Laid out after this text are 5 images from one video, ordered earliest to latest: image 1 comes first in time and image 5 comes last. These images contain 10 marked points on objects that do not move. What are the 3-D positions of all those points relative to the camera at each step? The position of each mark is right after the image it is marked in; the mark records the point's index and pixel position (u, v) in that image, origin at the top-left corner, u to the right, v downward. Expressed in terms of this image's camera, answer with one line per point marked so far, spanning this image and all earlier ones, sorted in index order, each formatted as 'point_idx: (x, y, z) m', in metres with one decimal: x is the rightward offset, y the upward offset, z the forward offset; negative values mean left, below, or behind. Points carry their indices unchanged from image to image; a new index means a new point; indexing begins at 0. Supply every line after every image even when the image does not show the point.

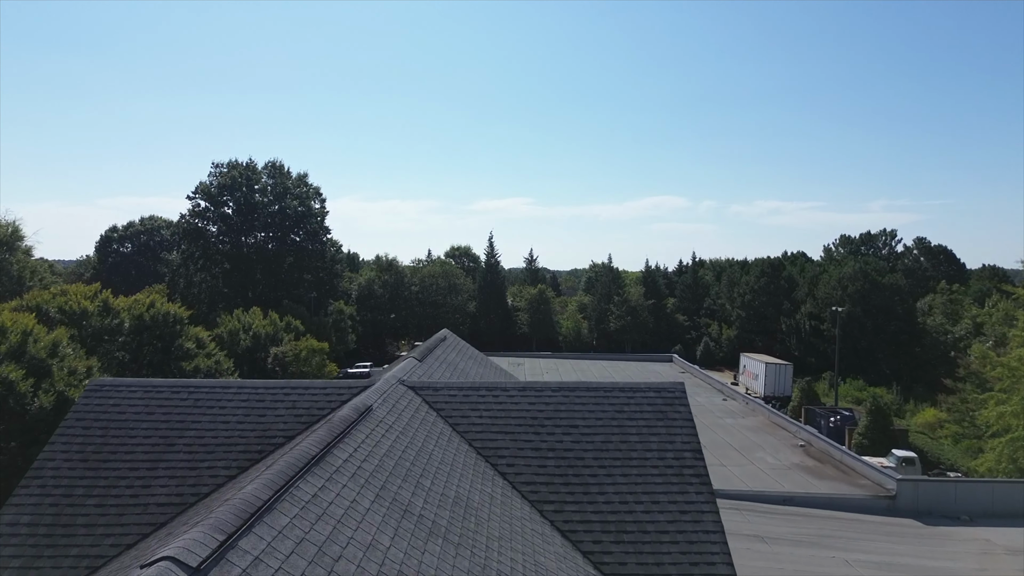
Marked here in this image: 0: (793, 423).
0: (+7.3, -3.5, +15.7) m
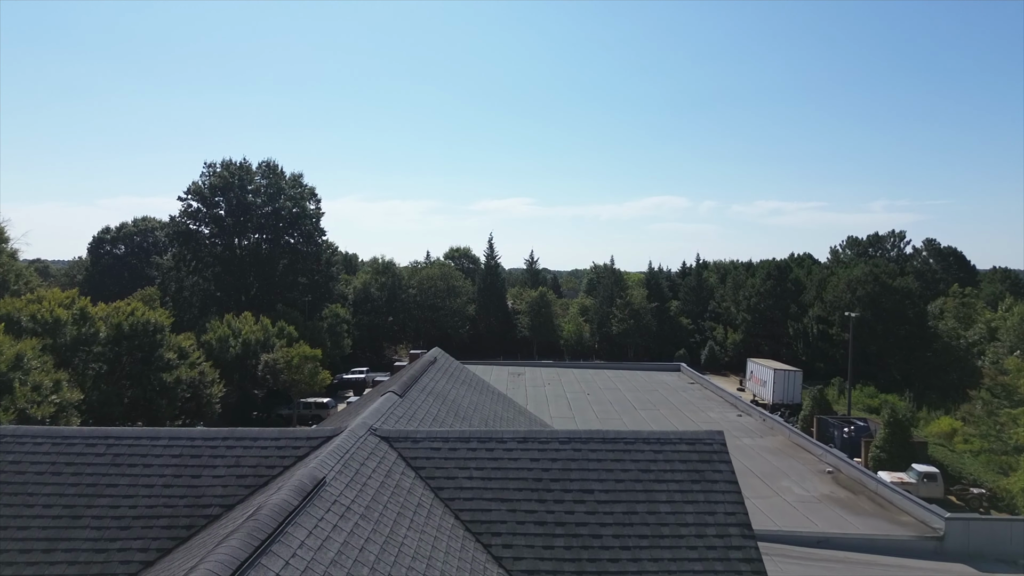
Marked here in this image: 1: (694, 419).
0: (+7.3, -3.7, +14.5) m
1: (+5.3, -3.8, +17.6) m
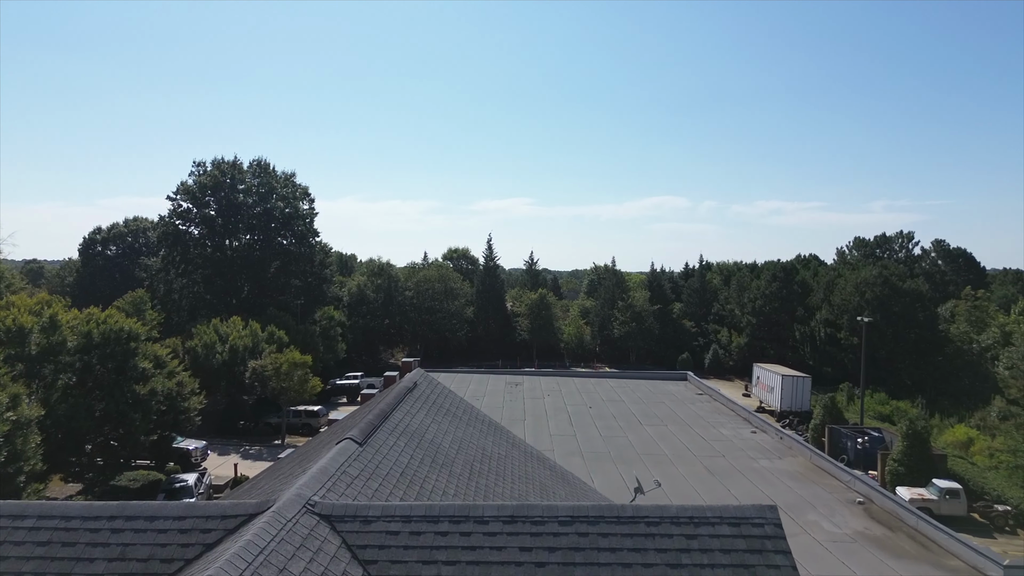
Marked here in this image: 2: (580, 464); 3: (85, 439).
0: (+7.1, -3.9, +13.1) m
1: (+5.2, -4.0, +16.3) m
2: (+1.5, -4.0, +13.8) m
3: (-13.5, -4.8, +19.2) m
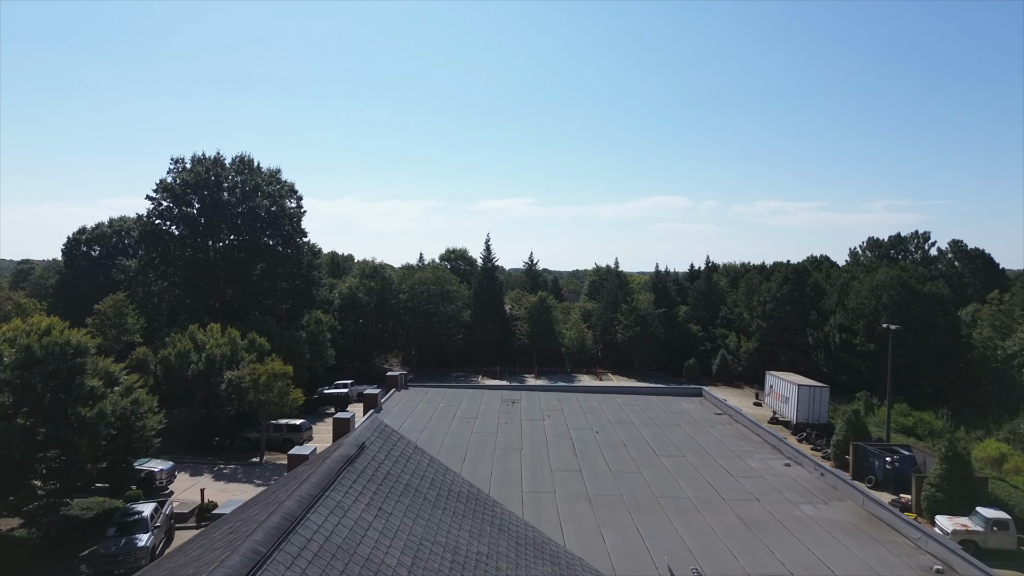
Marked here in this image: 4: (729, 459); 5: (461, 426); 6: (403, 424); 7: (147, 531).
0: (+7.0, -4.1, +10.8) m
1: (+5.0, -4.2, +14.0) m
2: (+1.4, -4.2, +11.5) m
3: (-13.6, -5.0, +16.9) m
4: (+5.3, -4.2, +14.9) m
5: (-1.4, -3.9, +17.2) m
6: (-3.1, -3.9, +17.3) m
7: (-11.1, -7.4, +18.4) m
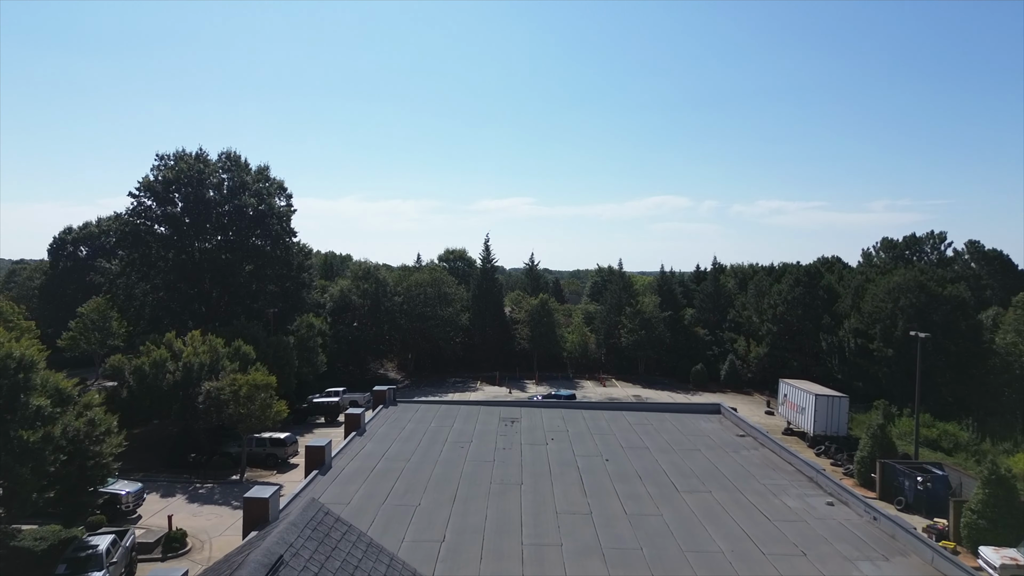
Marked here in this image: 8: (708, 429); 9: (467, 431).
0: (+7.0, -4.4, +8.8) m
1: (+5.0, -4.4, +12.0) m
2: (+1.4, -4.4, +9.5) m
3: (-13.6, -5.2, +14.9) m
4: (+5.3, -4.4, +12.9) m
5: (-1.5, -4.1, +15.2) m
6: (-3.1, -4.1, +15.3) m
7: (-11.1, -7.6, +16.4) m
8: (+5.8, -4.2, +18.1) m
9: (-1.3, -4.0, +17.2) m
